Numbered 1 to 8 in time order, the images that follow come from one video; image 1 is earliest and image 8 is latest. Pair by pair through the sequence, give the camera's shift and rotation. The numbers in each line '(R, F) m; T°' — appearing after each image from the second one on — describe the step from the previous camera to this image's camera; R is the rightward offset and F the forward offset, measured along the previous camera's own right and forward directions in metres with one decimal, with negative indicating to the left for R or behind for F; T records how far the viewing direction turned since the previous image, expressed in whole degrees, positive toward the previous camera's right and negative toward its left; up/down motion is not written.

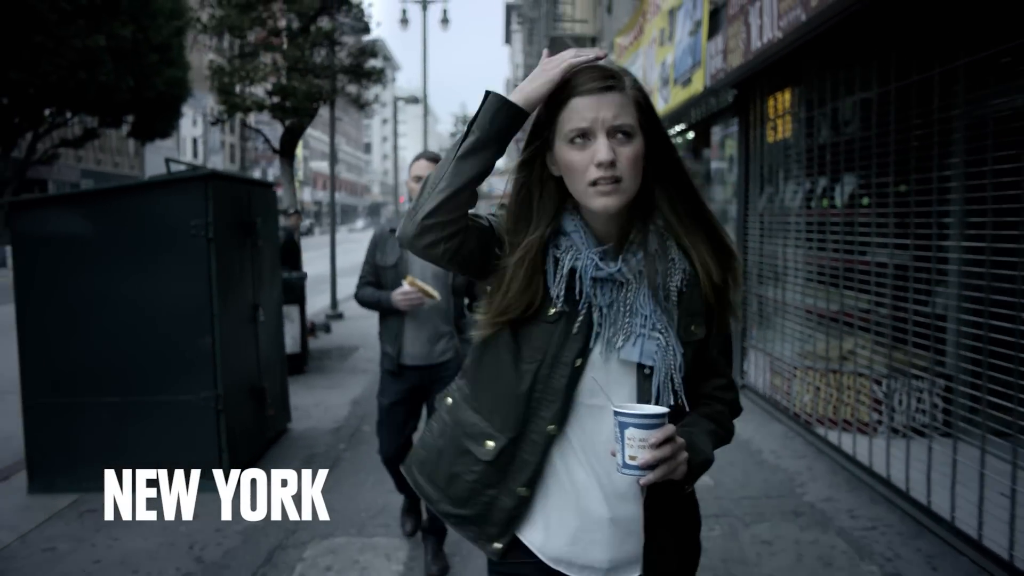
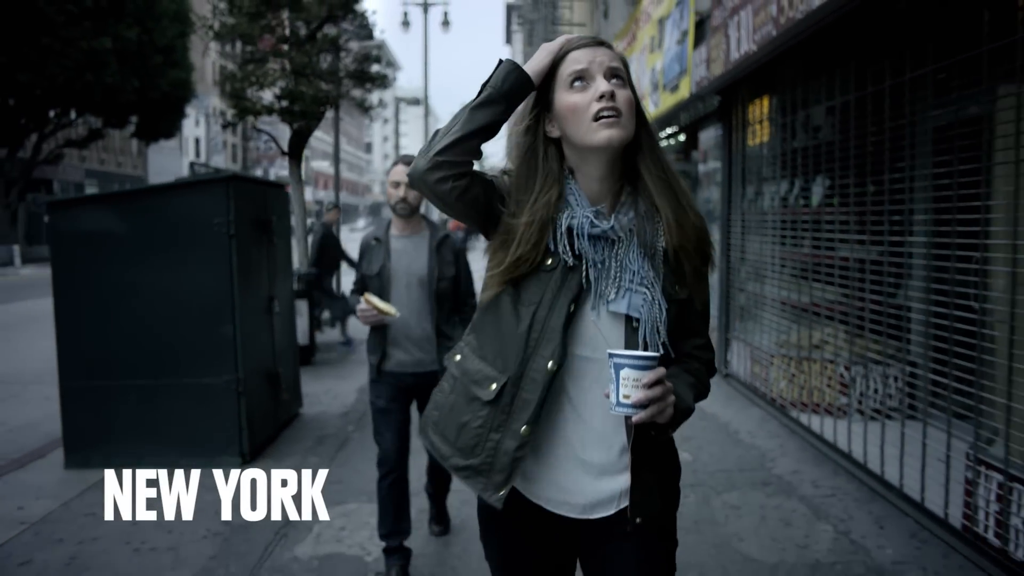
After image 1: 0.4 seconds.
(0.0, -0.5) m; 0°
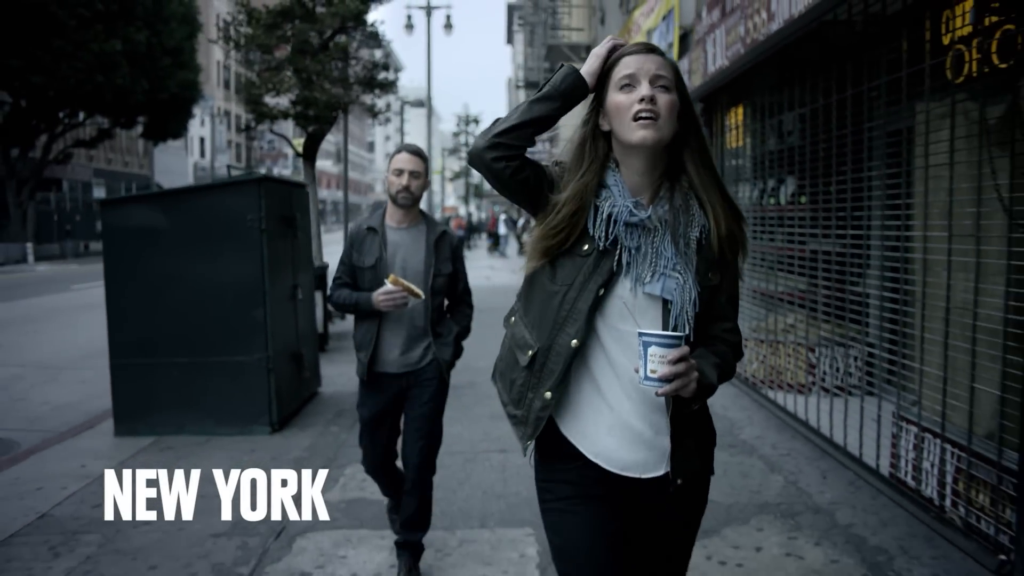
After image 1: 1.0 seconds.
(0.0, -0.8) m; 0°
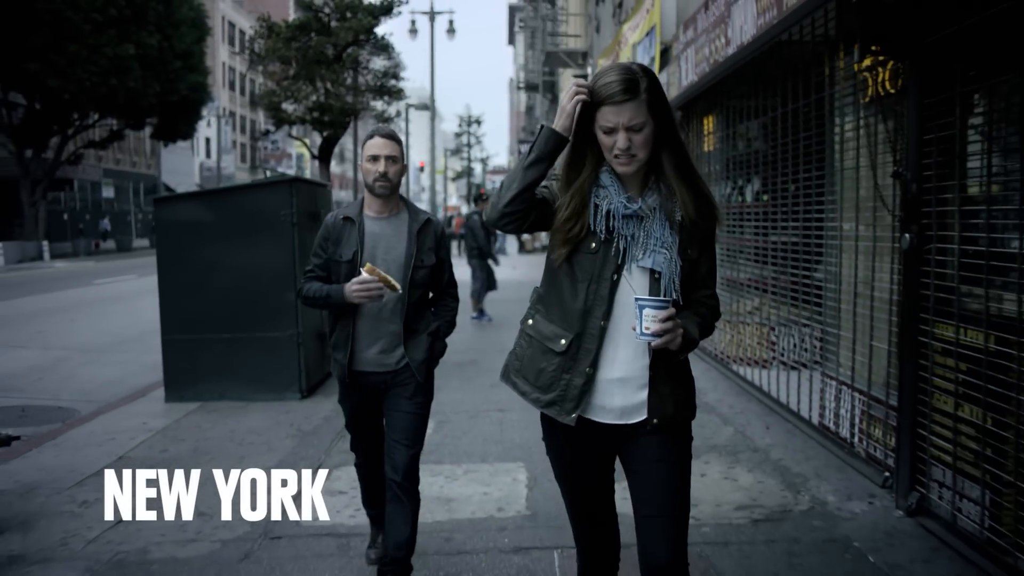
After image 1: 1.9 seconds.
(0.0, -1.1) m; 0°
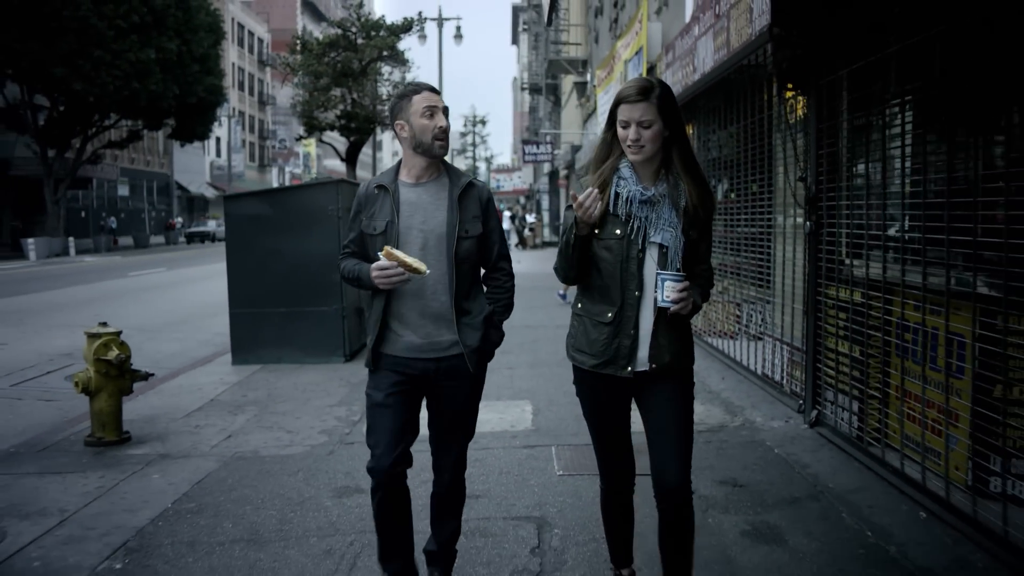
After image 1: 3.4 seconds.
(0.0, -1.6) m; 0°
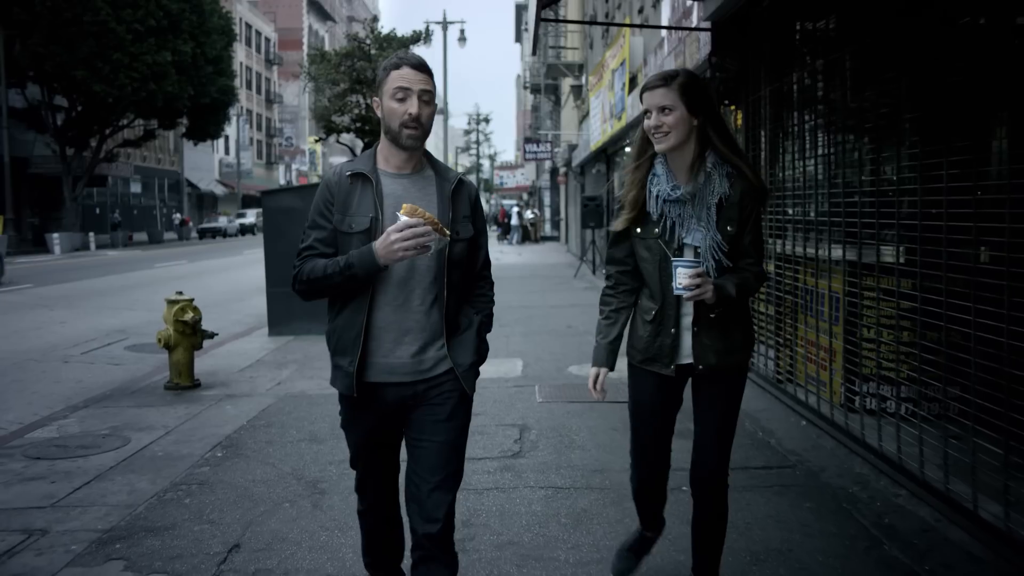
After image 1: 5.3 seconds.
(+0.1, -1.6) m; 0°
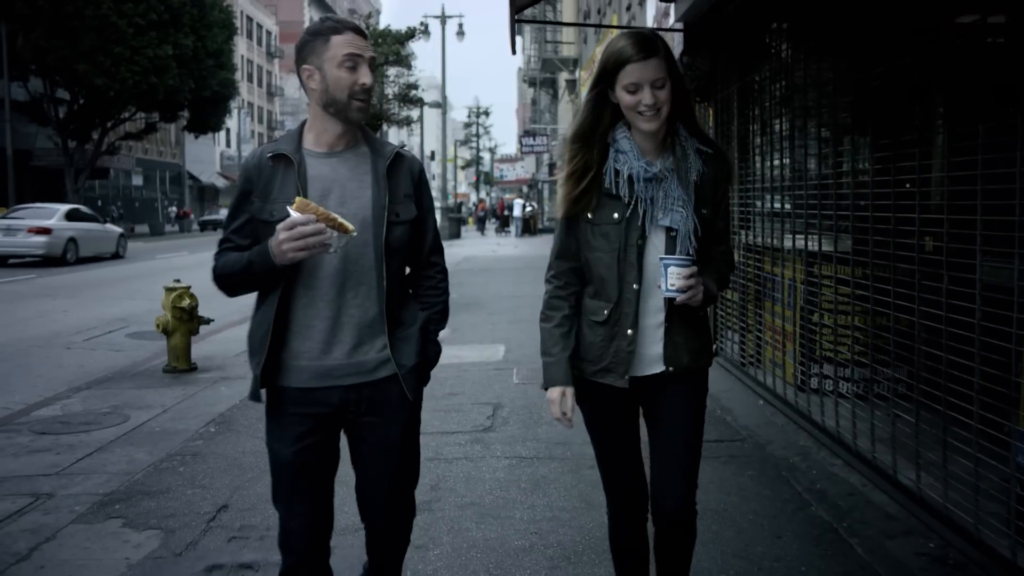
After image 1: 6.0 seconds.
(+0.2, -0.4) m; 0°
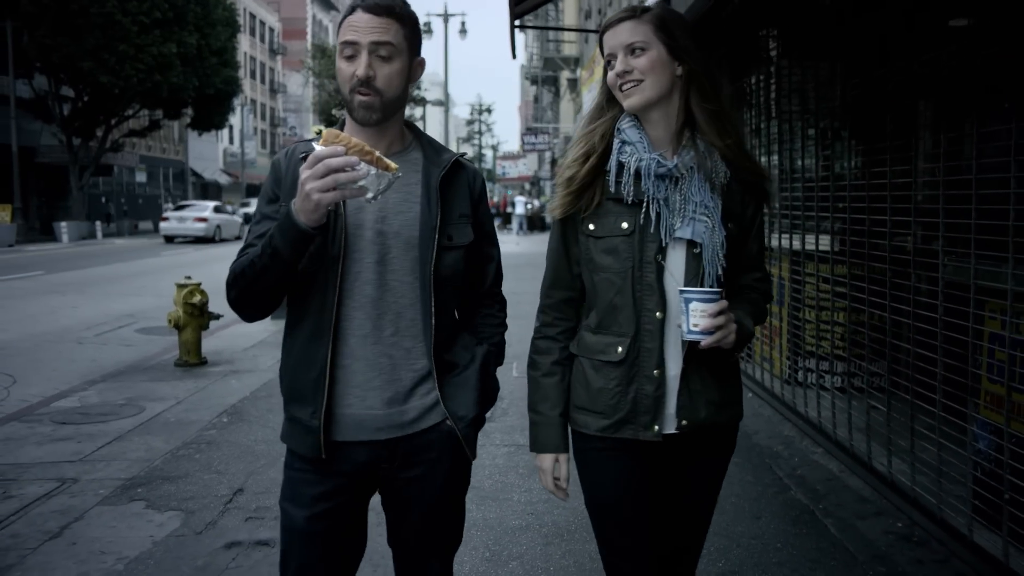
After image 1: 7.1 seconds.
(0.0, -0.3) m; 0°
